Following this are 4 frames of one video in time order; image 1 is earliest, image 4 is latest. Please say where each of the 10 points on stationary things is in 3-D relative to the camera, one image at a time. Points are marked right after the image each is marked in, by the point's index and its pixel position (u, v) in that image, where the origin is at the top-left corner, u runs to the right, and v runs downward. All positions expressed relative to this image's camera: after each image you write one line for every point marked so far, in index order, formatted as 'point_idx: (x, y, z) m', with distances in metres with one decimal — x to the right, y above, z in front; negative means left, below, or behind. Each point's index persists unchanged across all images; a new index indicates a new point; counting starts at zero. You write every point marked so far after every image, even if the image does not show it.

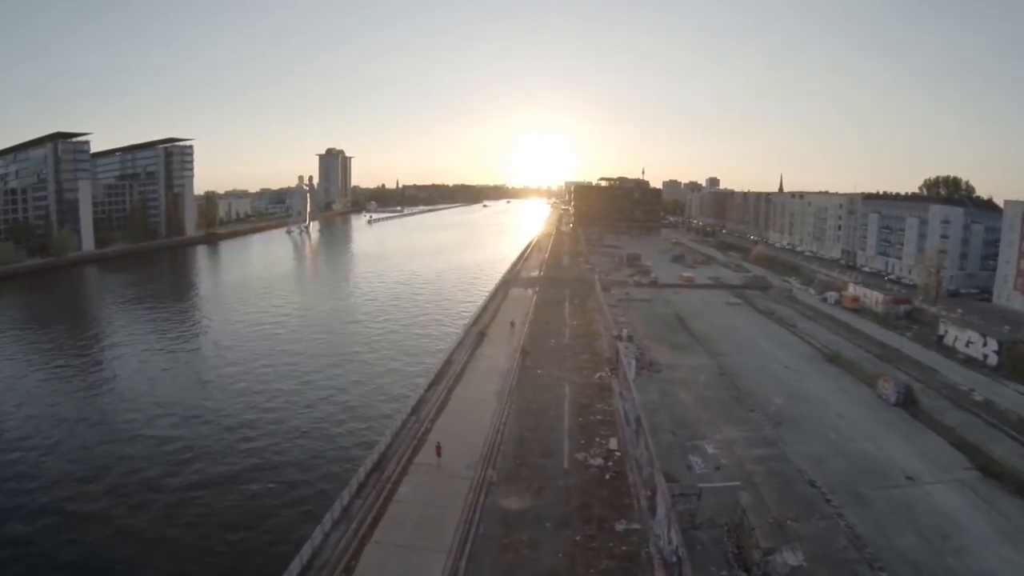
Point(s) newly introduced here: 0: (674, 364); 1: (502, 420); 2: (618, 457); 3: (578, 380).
0: (+4.4, -2.1, +18.9) m
1: (-0.2, -2.6, +13.5) m
2: (+1.8, -2.9, +12.0) m
3: (+1.5, -2.1, +16.1) m
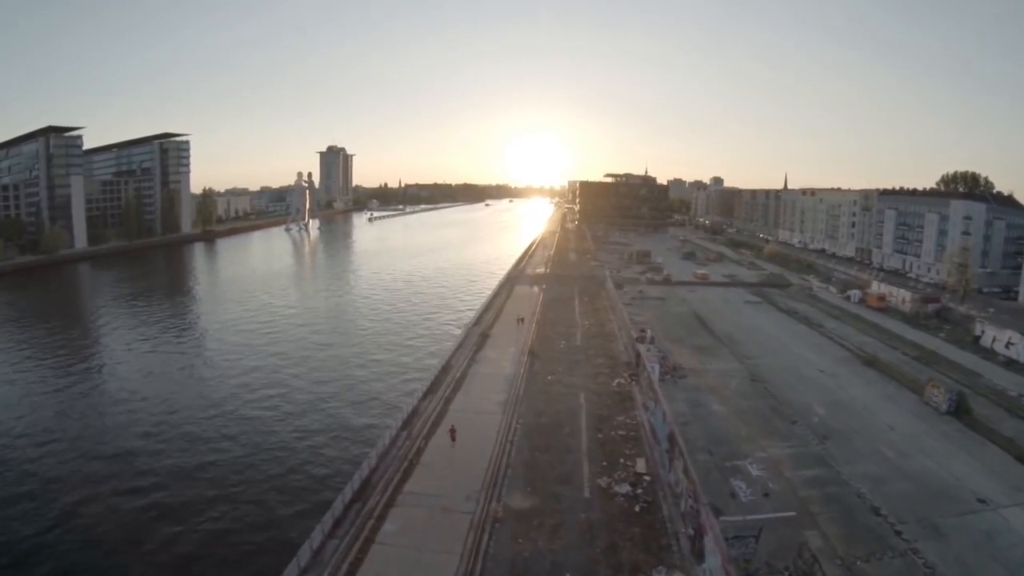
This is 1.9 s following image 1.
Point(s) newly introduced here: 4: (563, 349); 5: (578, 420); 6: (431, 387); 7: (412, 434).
0: (+4.5, -1.9, +16.9) m
1: (0.0, -2.5, +11.6) m
2: (+1.9, -2.8, +10.1) m
3: (+1.6, -2.0, +14.2) m
4: (+1.4, -1.6, +18.0) m
5: (+1.2, -2.3, +12.3) m
6: (-1.7, -2.1, +14.5) m
7: (-1.7, -2.5, +11.8) m
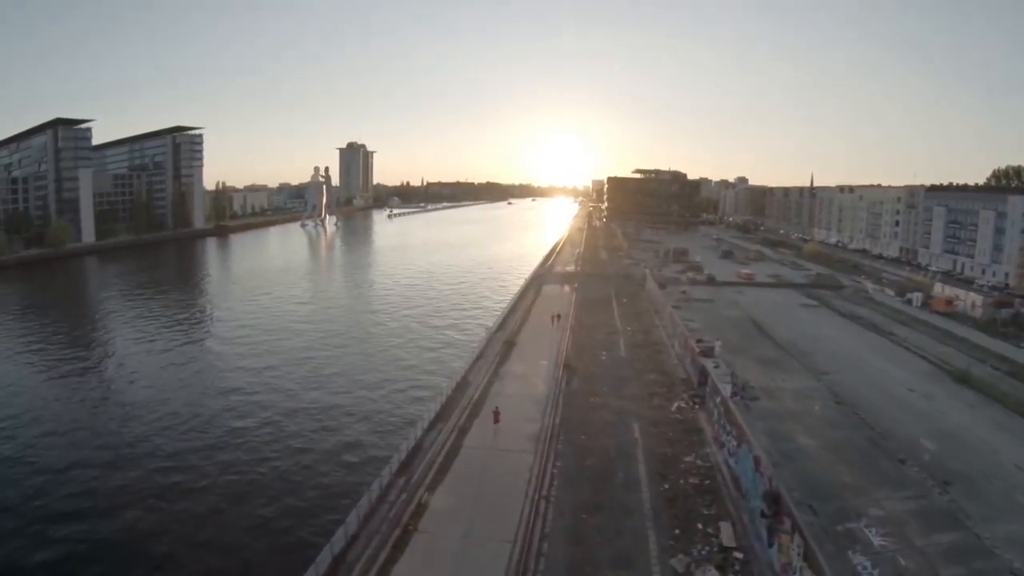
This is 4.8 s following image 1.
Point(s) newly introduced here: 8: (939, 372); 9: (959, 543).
0: (+5.1, -2.0, +13.9) m
1: (+0.4, -2.5, +8.7) m
2: (+2.3, -2.8, +7.1) m
3: (+2.1, -2.0, +11.2) m
4: (+2.0, -1.6, +15.1) m
5: (+1.6, -2.3, +9.4) m
6: (-1.2, -2.0, +11.7) m
7: (-1.3, -2.4, +8.9) m
8: (+10.7, -2.1, +17.7) m
9: (+5.5, -3.2, +8.7) m
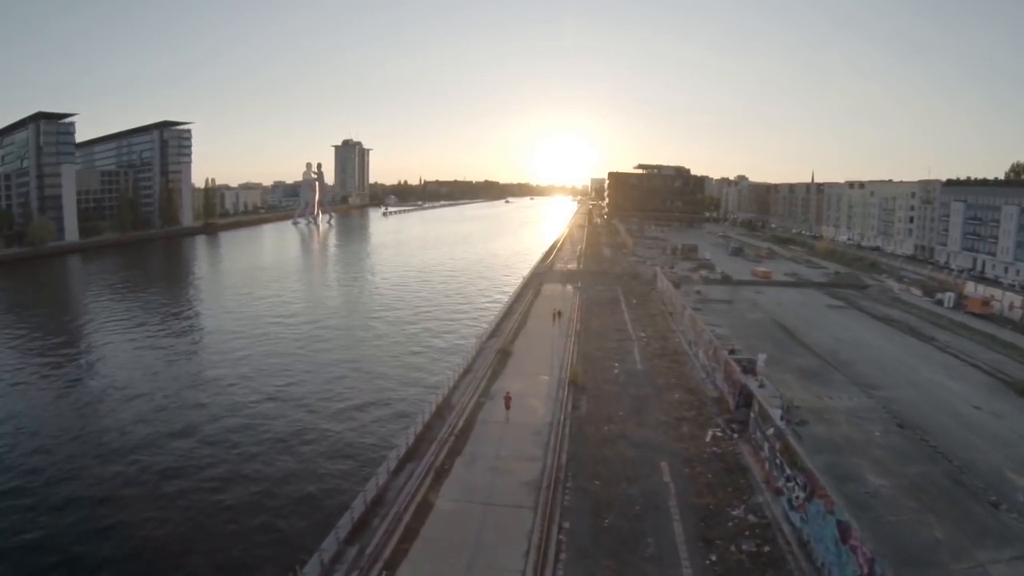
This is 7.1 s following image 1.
0: (+5.0, -2.0, +11.6) m
1: (+0.3, -2.5, +6.4) m
2: (+2.2, -2.8, +4.8) m
3: (+2.1, -2.0, +9.0) m
4: (+1.9, -1.6, +12.8) m
5: (+1.5, -2.3, +7.1) m
6: (-1.2, -2.0, +9.4) m
7: (-1.3, -2.4, +6.7) m
8: (+10.7, -2.1, +15.4) m
9: (+5.5, -3.1, +6.4) m
